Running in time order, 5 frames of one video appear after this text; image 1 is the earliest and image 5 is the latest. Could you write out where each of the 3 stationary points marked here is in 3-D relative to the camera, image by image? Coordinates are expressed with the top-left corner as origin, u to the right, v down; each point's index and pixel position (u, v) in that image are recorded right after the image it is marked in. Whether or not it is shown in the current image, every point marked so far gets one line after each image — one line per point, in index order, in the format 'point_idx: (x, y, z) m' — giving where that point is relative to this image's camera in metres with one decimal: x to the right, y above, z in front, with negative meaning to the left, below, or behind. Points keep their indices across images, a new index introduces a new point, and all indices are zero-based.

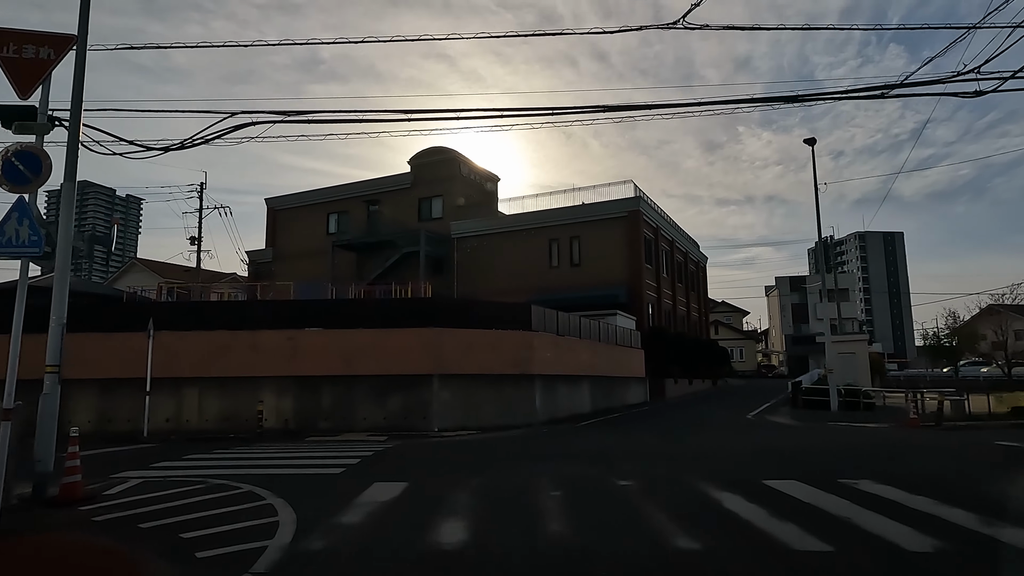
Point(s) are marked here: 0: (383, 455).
0: (-2.8, -3.6, +14.4) m
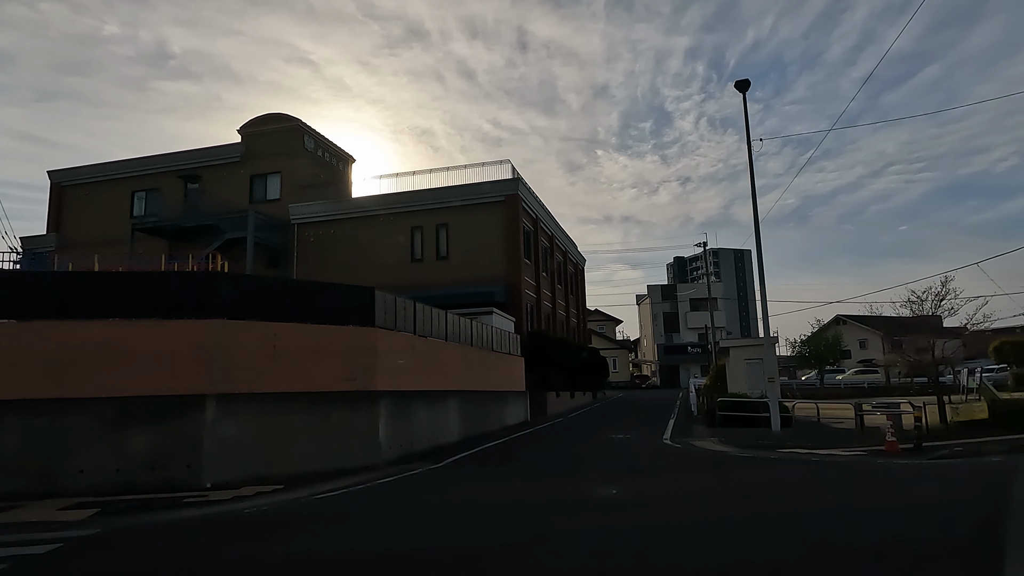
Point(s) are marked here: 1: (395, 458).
0: (-4.9, -2.8, +6.4) m
1: (-2.8, -4.0, +15.9) m
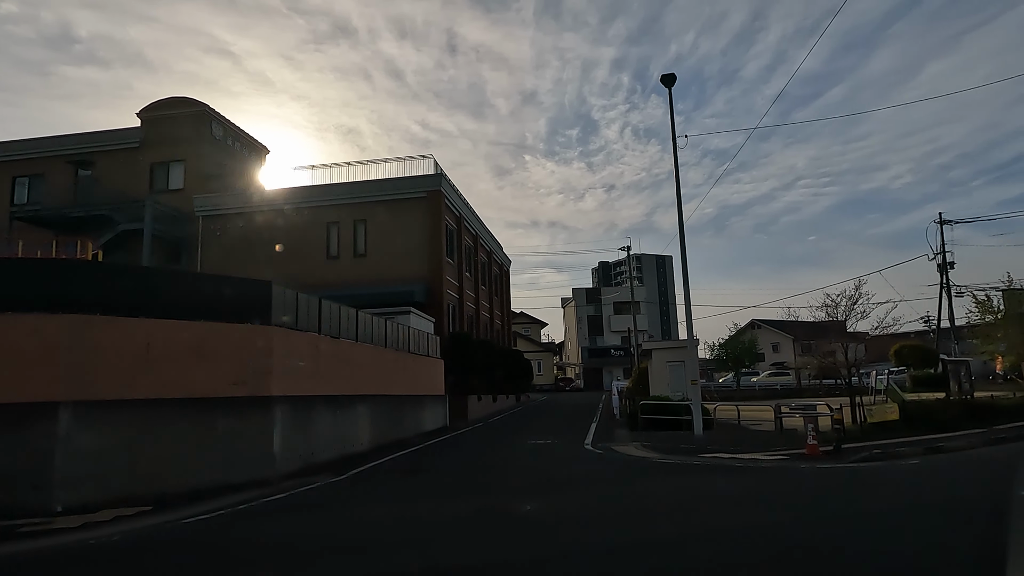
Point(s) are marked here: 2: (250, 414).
0: (-5.7, -2.6, +4.7) m
1: (-4.7, -3.9, +14.4) m
2: (-5.2, -2.5, +13.4) m
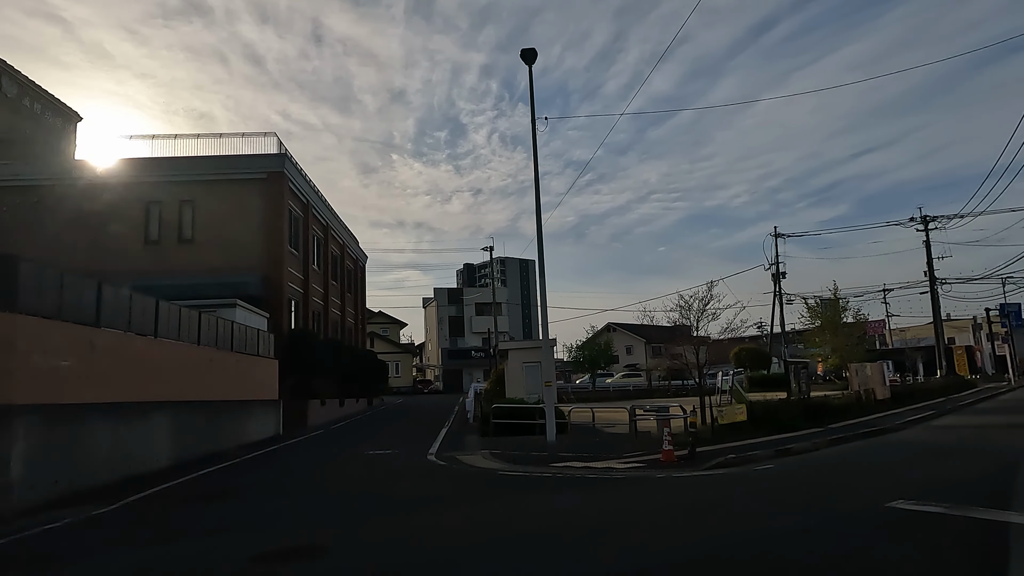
0: (-6.8, -2.2, +1.5) m
1: (-7.8, -3.5, +11.2) m
2: (-8.1, -2.1, +10.1) m
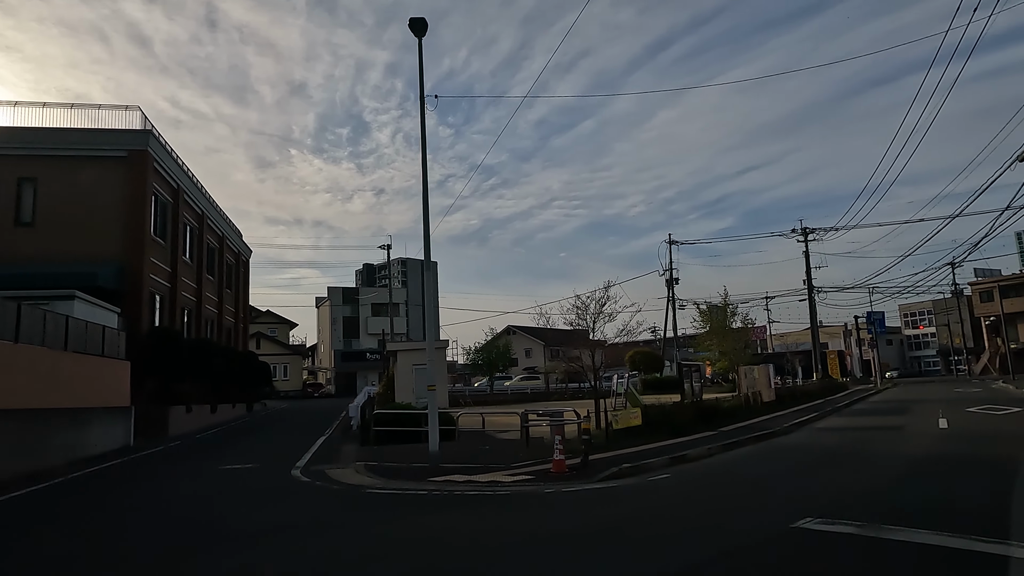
0: (-7.2, -1.8, -1.0) m
1: (-9.7, -3.2, +8.5) m
2: (-9.8, -1.8, +7.4) m
